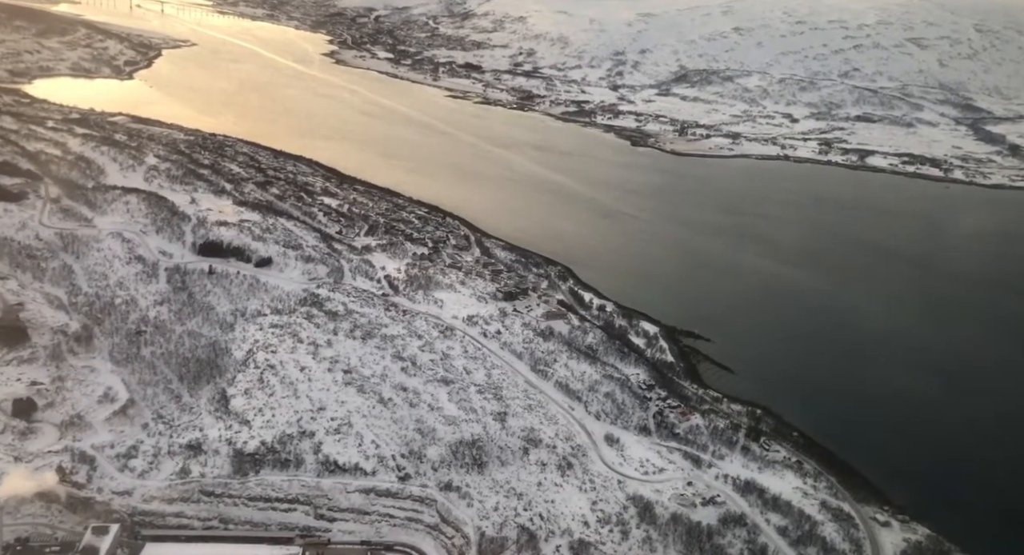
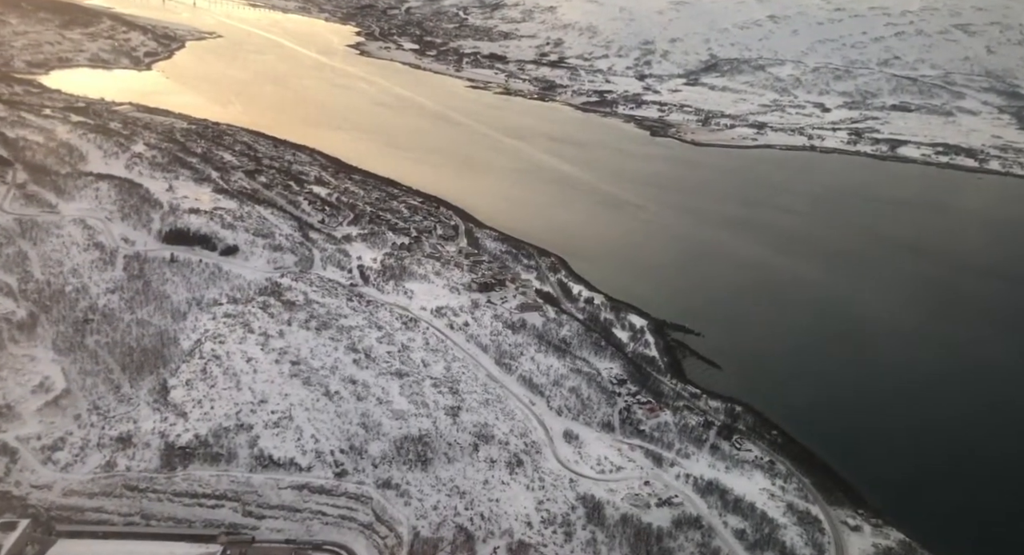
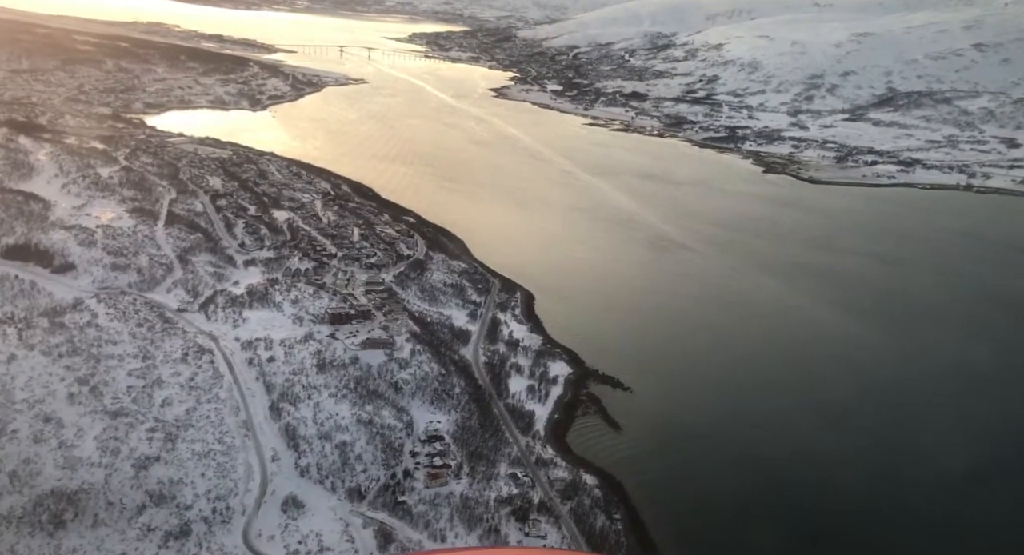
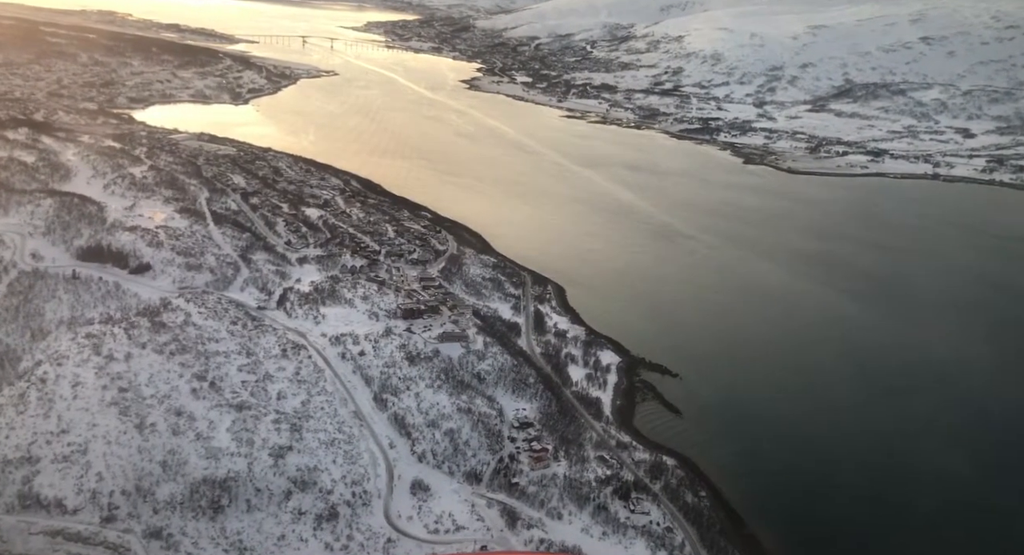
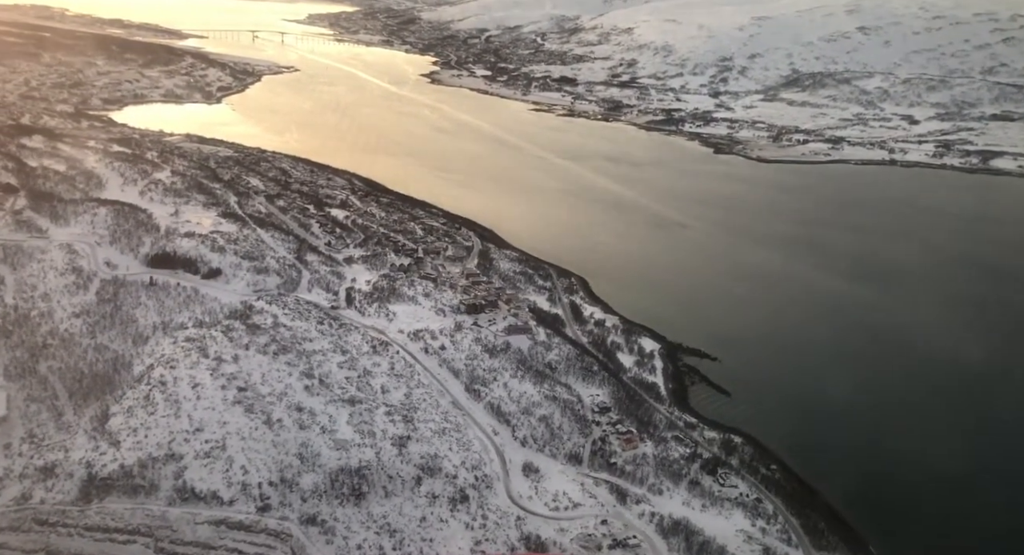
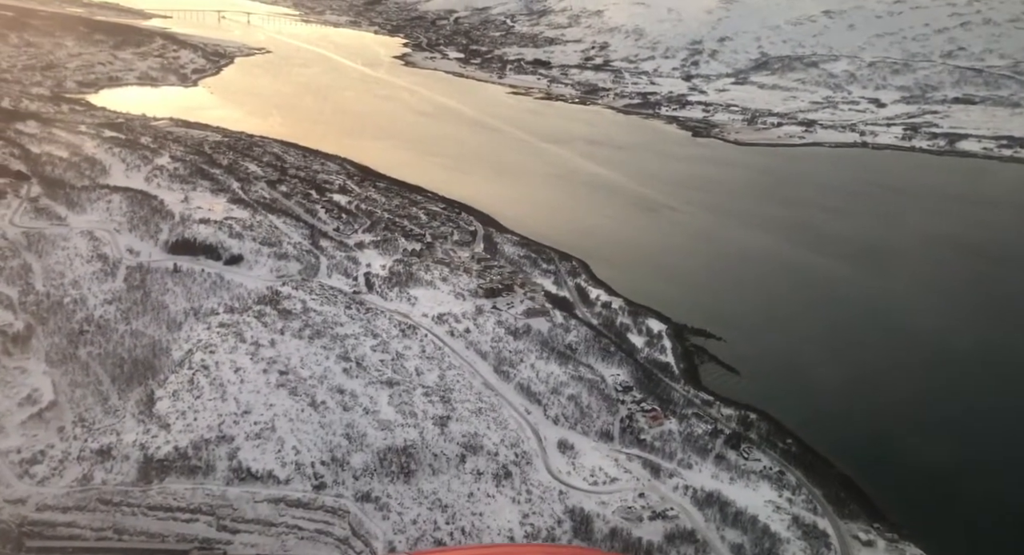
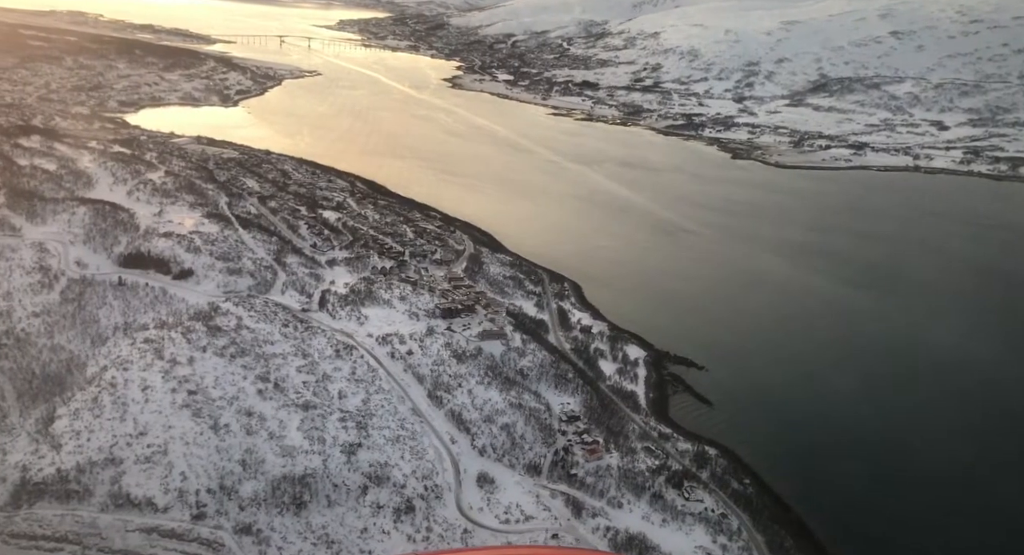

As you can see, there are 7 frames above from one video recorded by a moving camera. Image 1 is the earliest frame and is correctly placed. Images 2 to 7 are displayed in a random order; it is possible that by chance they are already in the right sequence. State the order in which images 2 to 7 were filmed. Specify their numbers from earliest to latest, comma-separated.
2, 6, 5, 7, 4, 3
